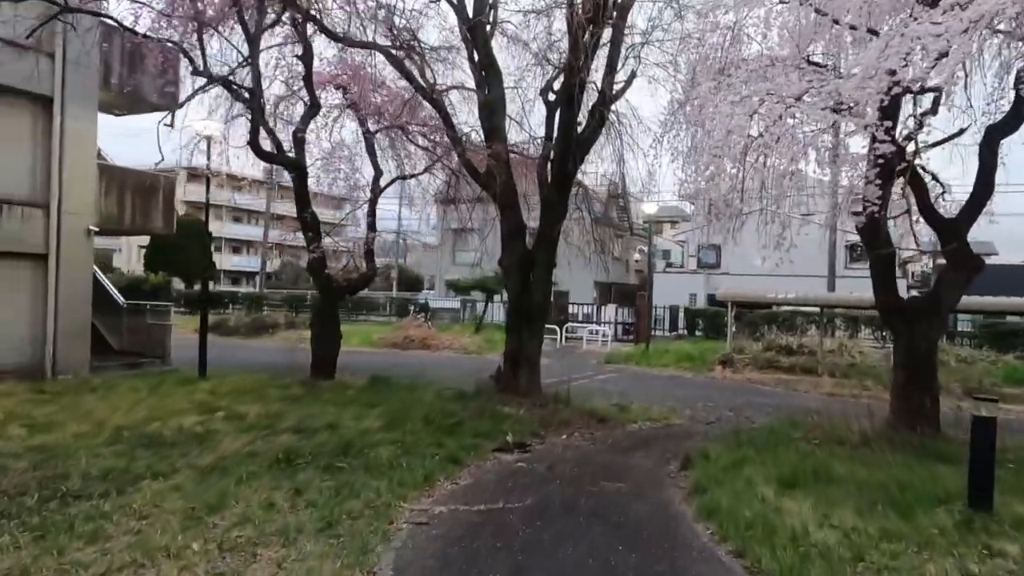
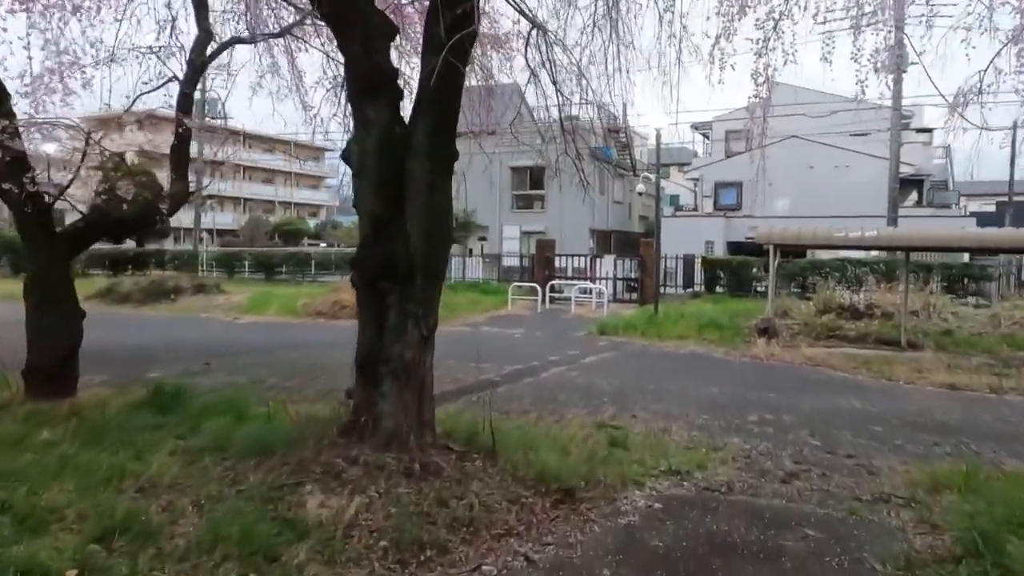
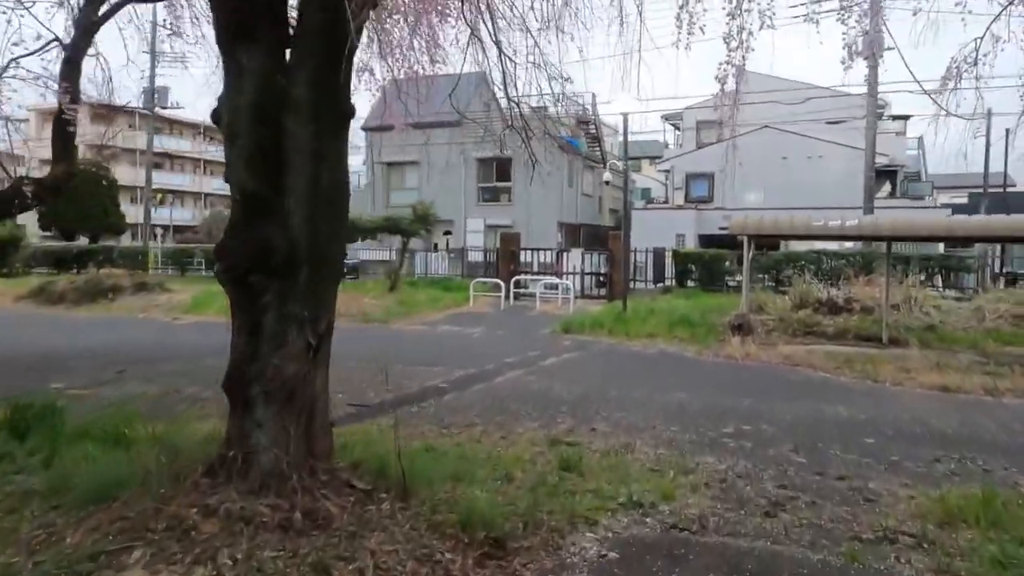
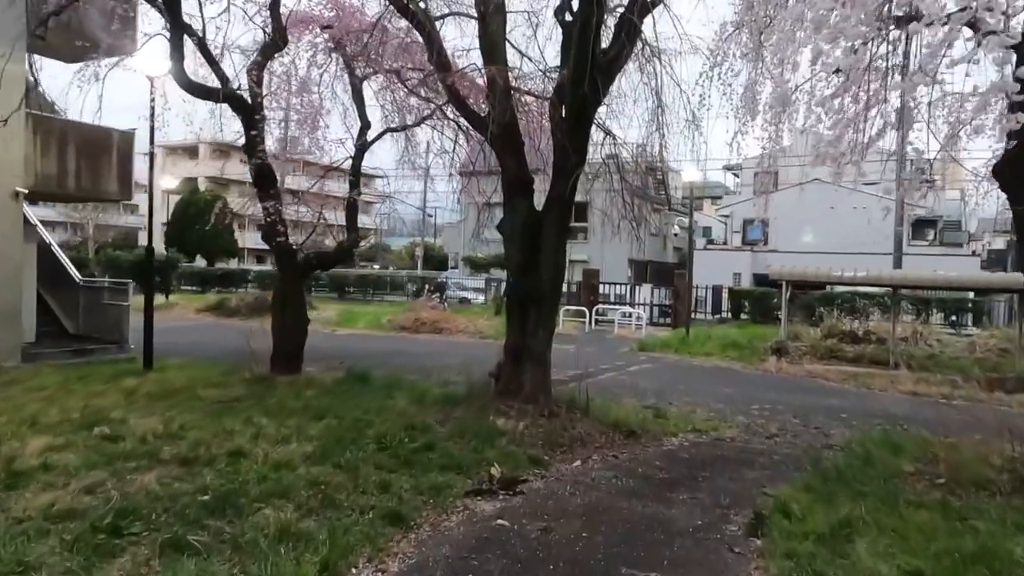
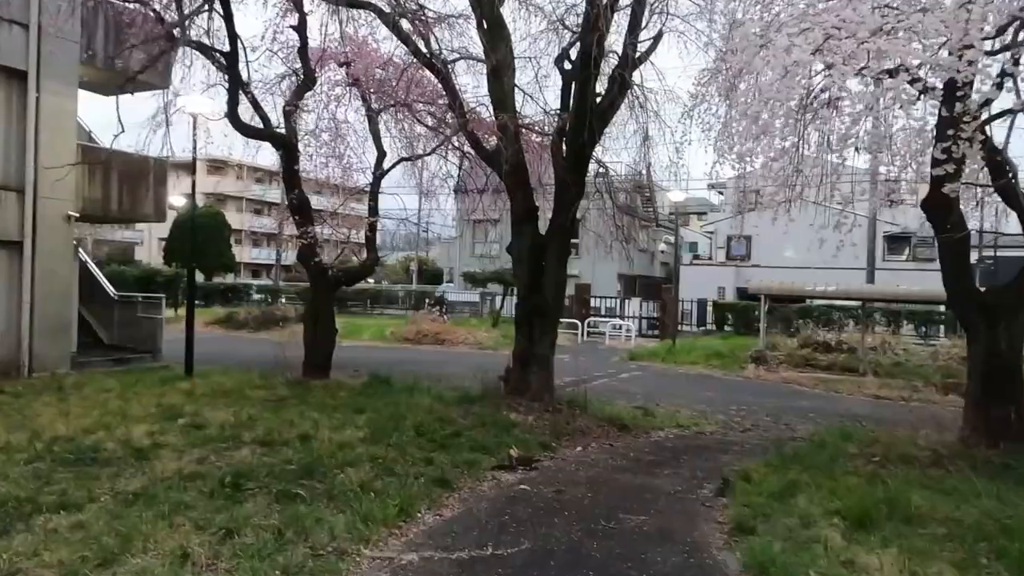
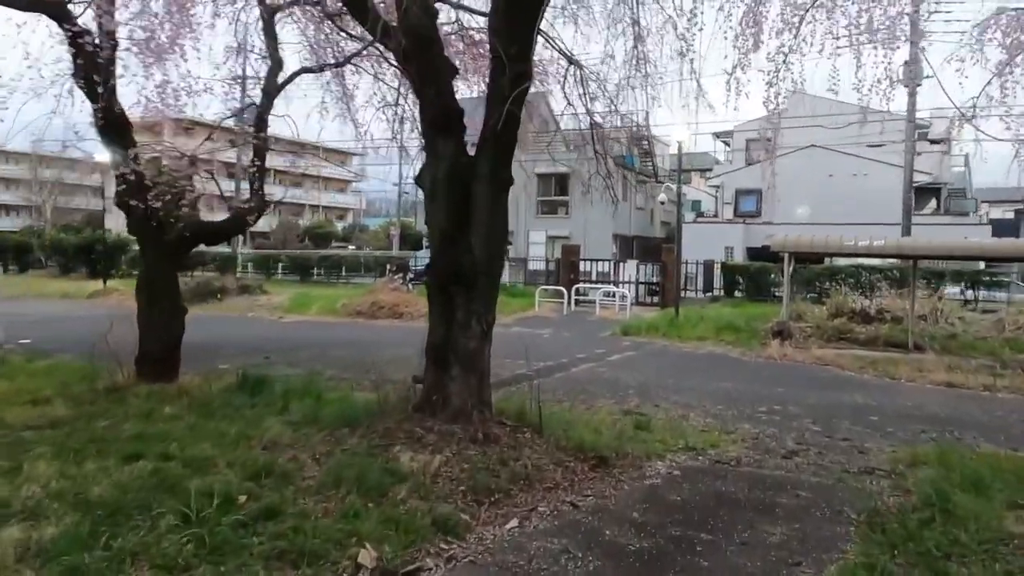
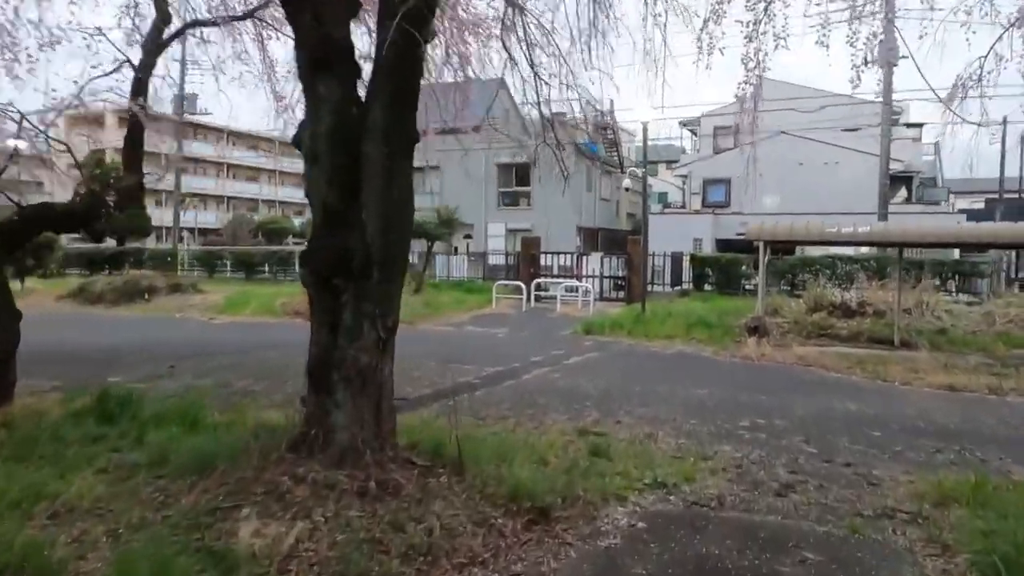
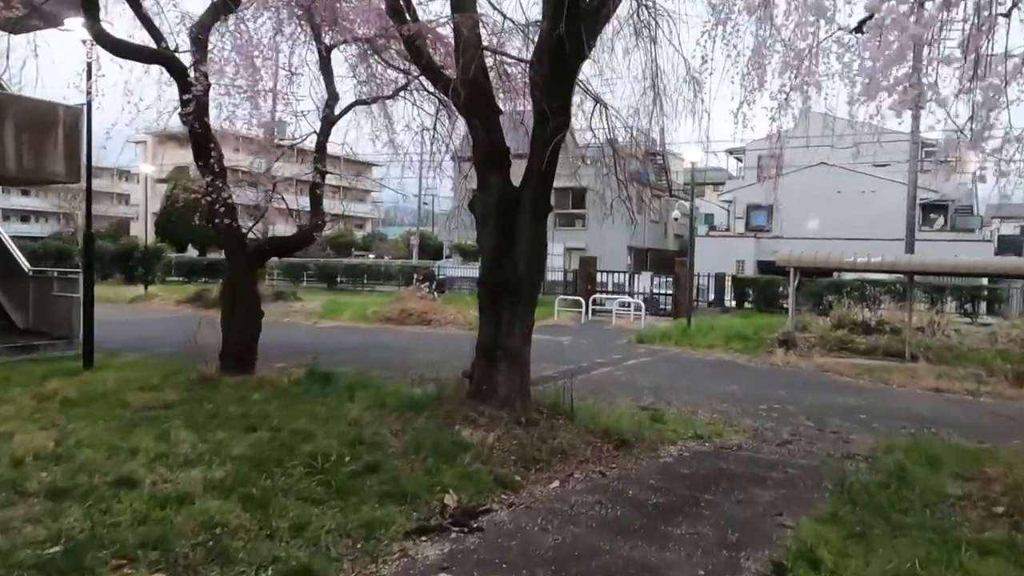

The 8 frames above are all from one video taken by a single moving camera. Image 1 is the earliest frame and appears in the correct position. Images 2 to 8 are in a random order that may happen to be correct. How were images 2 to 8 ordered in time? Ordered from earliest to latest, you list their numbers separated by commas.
5, 4, 8, 6, 2, 7, 3
